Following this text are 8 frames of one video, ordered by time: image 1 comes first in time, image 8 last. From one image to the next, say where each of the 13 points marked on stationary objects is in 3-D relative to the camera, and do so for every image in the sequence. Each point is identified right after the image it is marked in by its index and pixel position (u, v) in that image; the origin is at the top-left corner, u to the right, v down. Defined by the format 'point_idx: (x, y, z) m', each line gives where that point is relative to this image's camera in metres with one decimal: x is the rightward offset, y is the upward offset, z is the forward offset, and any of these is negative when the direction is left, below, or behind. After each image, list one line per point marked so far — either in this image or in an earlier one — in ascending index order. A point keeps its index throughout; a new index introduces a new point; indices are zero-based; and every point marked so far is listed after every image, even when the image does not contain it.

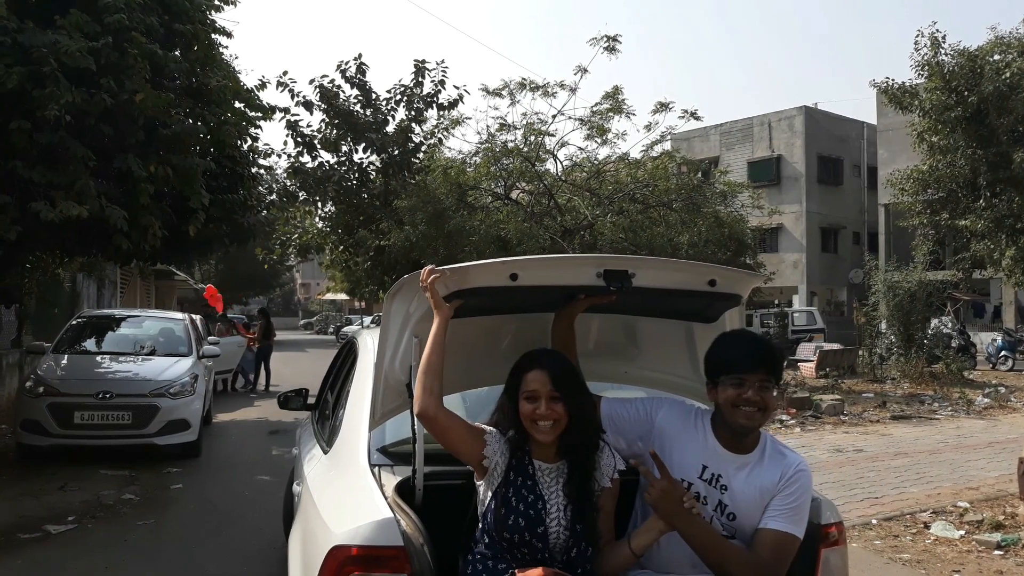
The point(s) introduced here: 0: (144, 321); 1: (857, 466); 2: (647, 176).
0: (-4.6, -0.4, +10.1) m
1: (+3.4, -1.8, +7.9) m
2: (+2.7, +2.3, +16.2) m
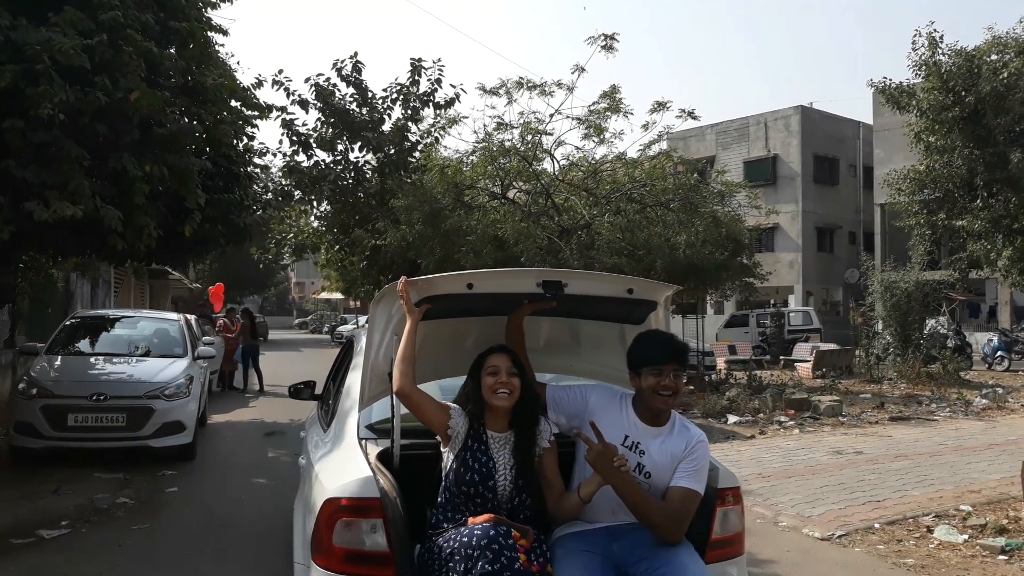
0: (-4.7, -0.4, +10.0) m
1: (+3.4, -1.8, +7.9) m
2: (+2.7, +2.3, +16.1) m
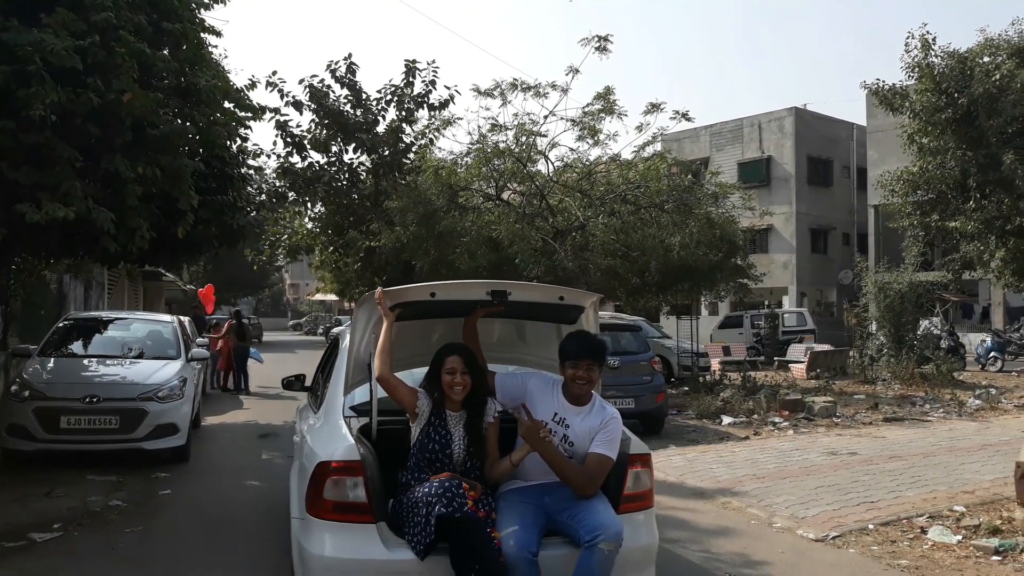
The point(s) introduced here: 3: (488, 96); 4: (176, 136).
0: (-4.7, -0.4, +9.9) m
1: (+3.4, -1.8, +7.9) m
2: (+2.6, +2.2, +16.1) m
3: (-0.4, +3.6, +14.9) m
4: (-2.8, +1.3, +6.6) m
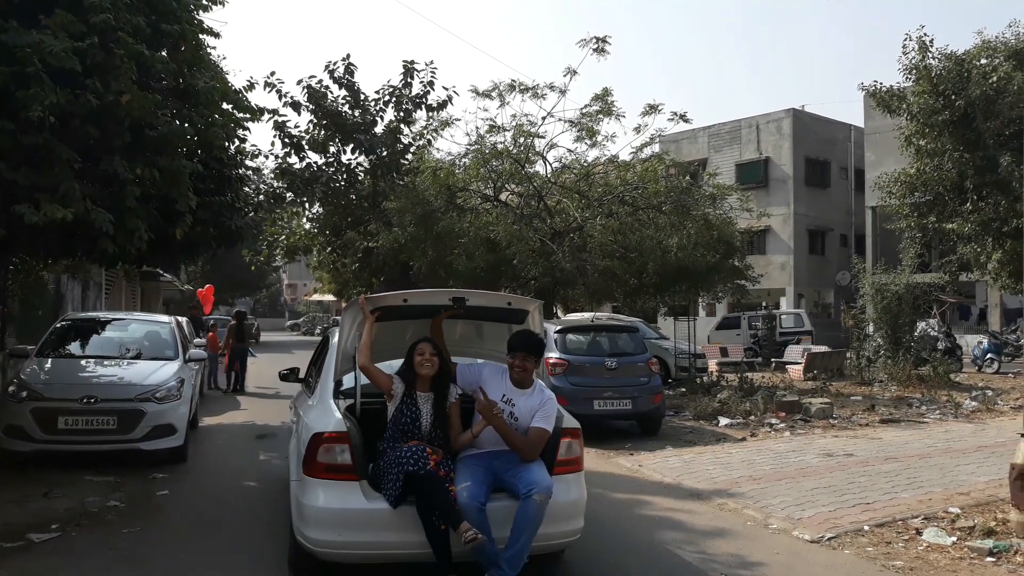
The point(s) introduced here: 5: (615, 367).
0: (-4.8, -0.5, +10.0) m
1: (+3.3, -1.8, +7.9) m
2: (+2.5, +2.2, +16.2) m
3: (-0.5, +3.5, +14.9) m
4: (-2.8, +1.3, +6.6) m
5: (+1.3, -1.0, +10.3) m
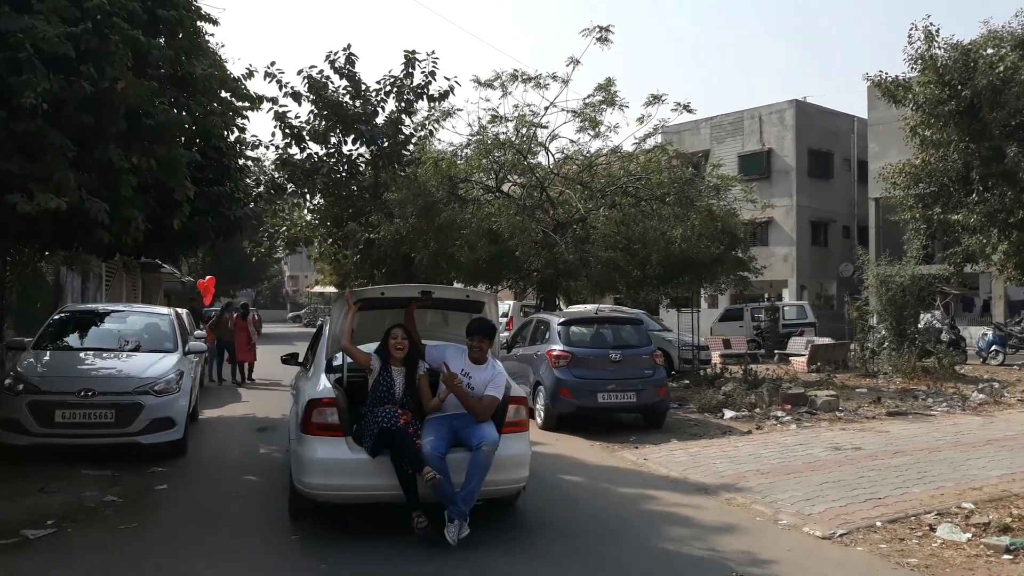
0: (-4.7, -0.3, +9.8) m
1: (+3.4, -1.7, +7.8) m
2: (+2.6, +2.4, +16.0) m
3: (-0.4, +3.7, +14.7) m
4: (-2.8, +1.3, +6.5) m
5: (+1.4, -0.9, +10.1) m
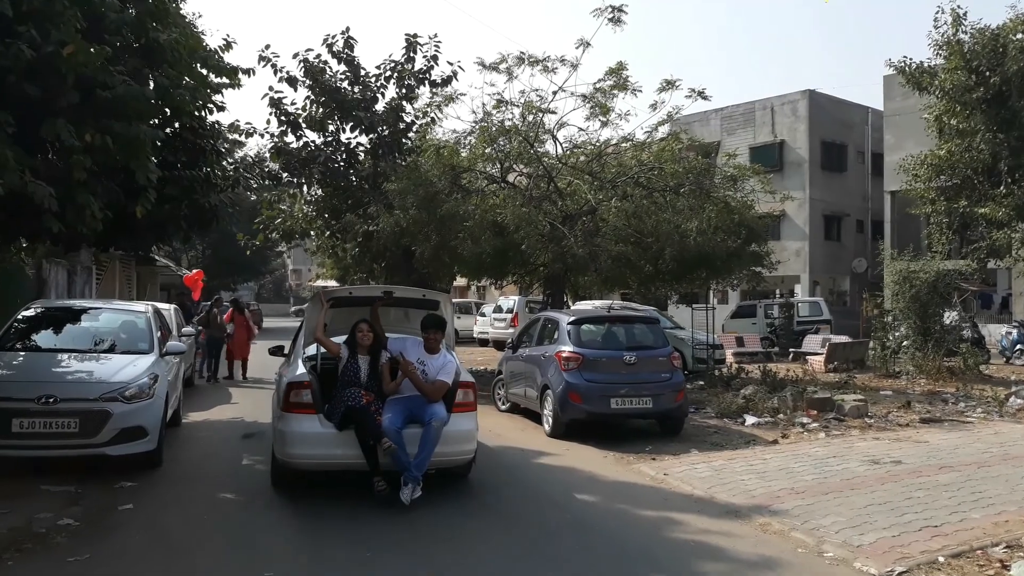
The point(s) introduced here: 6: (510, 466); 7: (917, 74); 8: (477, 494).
0: (-4.7, -0.3, +9.1) m
1: (+3.4, -1.7, +7.0) m
2: (+2.7, +2.5, +15.2) m
3: (-0.3, +3.8, +13.9) m
4: (-2.7, +1.4, +5.7) m
5: (+1.4, -0.9, +9.4) m
6: (0.0, -1.8, +8.0) m
7: (+9.0, +4.7, +17.7) m
8: (-0.3, -1.8, +7.0) m
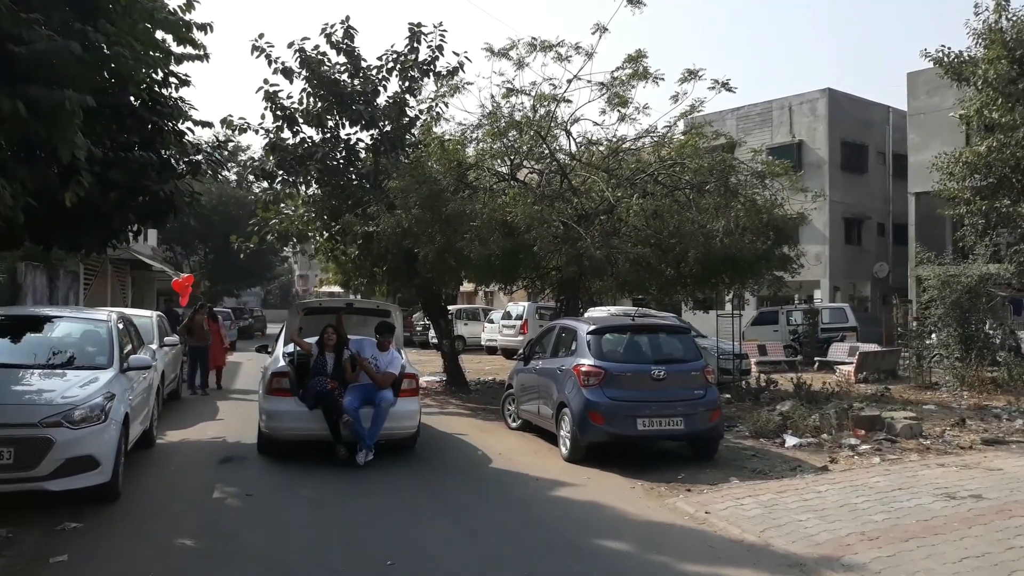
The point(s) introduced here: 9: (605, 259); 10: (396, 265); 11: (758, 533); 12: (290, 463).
0: (-4.5, -0.3, +8.0) m
1: (+3.5, -1.7, +5.9) m
2: (+2.9, +2.4, +14.1) m
3: (-0.2, +3.7, +12.9) m
4: (-2.6, +1.3, +4.7) m
5: (+1.6, -0.9, +8.3) m
6: (+0.1, -1.8, +6.9) m
7: (+9.2, +4.6, +16.5) m
8: (-0.2, -1.8, +5.8) m
9: (+1.4, +0.4, +12.3) m
10: (-2.2, +0.4, +15.0) m
11: (+1.8, -1.8, +5.8) m
12: (-2.3, -1.8, +8.2) m
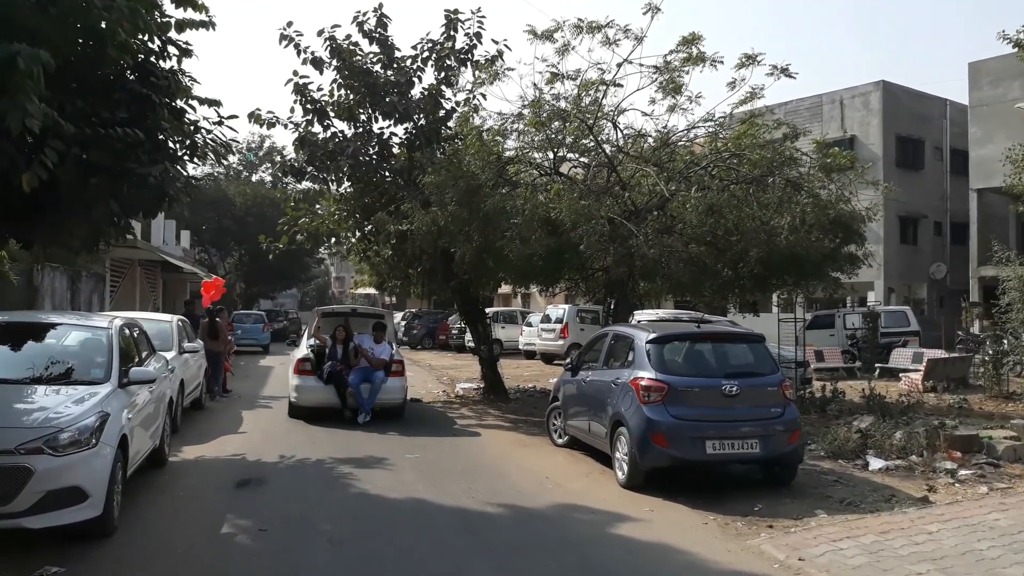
0: (-4.1, -0.4, +7.3) m
1: (+3.9, -1.8, +4.8) m
2: (+3.6, +2.3, +13.0) m
3: (+0.5, +3.7, +11.9) m
4: (-2.3, +1.3, +3.8) m
5: (+2.0, -0.9, +7.2) m
6: (+0.5, -1.8, +5.9) m
7: (+10.0, +4.6, +15.2) m
8: (+0.1, -1.8, +4.9) m
9: (+2.1, +0.4, +11.2) m
10: (-1.4, +0.4, +14.1) m
11: (+2.1, -1.8, +4.7) m
12: (-1.8, -1.8, +7.3) m
